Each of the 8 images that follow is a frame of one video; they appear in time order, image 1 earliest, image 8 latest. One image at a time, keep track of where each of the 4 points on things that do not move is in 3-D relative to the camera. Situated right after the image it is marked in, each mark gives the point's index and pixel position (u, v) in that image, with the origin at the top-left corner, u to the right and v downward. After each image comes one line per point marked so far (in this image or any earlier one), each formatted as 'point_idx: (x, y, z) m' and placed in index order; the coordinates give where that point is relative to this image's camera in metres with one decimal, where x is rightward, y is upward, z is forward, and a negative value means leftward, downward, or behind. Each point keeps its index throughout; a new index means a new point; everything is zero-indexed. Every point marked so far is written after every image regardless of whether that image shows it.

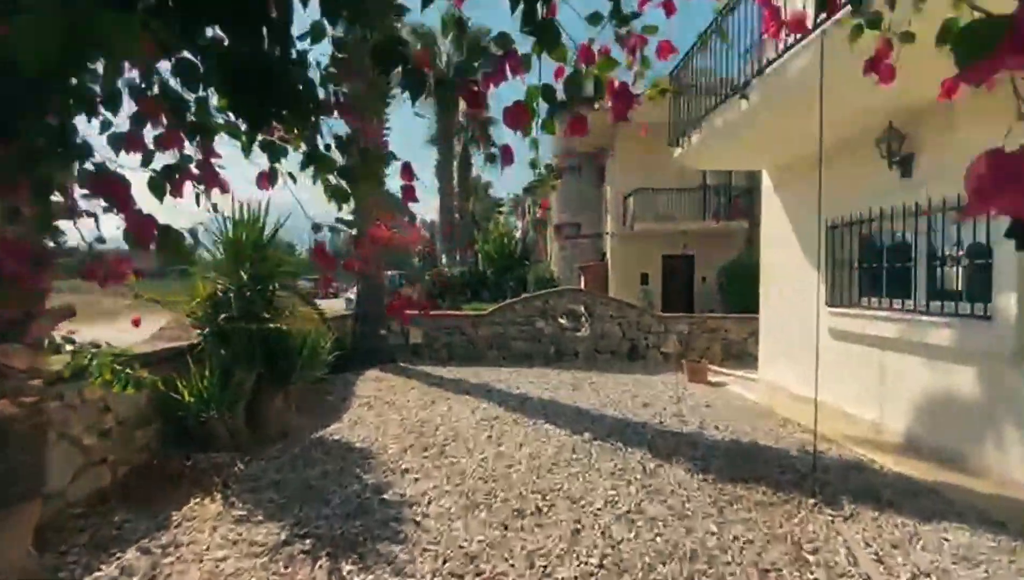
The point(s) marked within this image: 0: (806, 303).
0: (+4.9, -0.2, +8.0) m
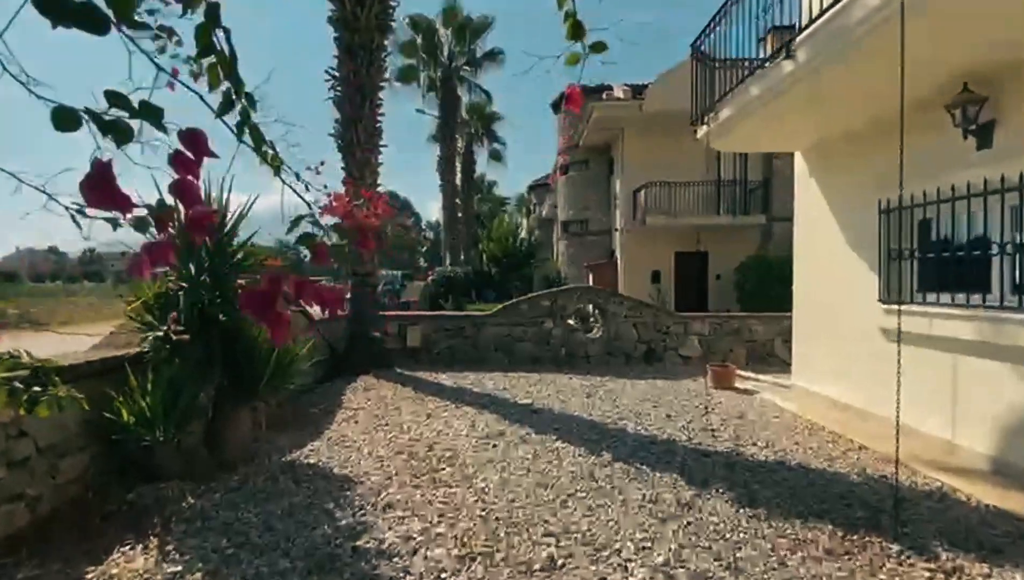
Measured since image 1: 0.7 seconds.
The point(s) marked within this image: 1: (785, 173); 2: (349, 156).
0: (+4.9, -0.2, +7.0) m
1: (+11.2, +4.8, +19.8) m
2: (-3.3, +2.7, +9.7) m
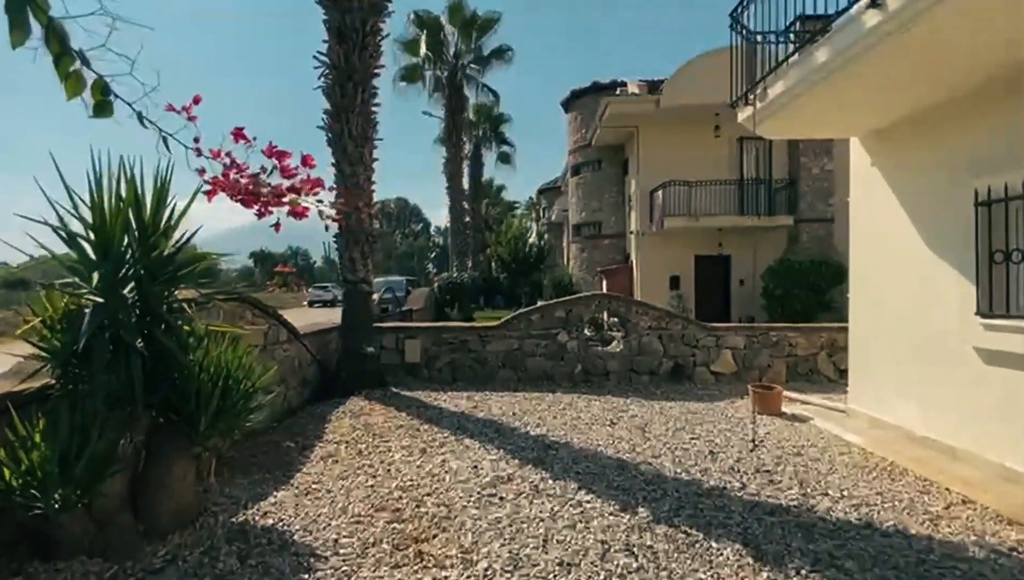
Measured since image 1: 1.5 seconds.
0: (+5.1, -0.3, +5.8) m
1: (+11.6, +4.5, +18.6) m
2: (-3.1, +2.5, +8.7) m
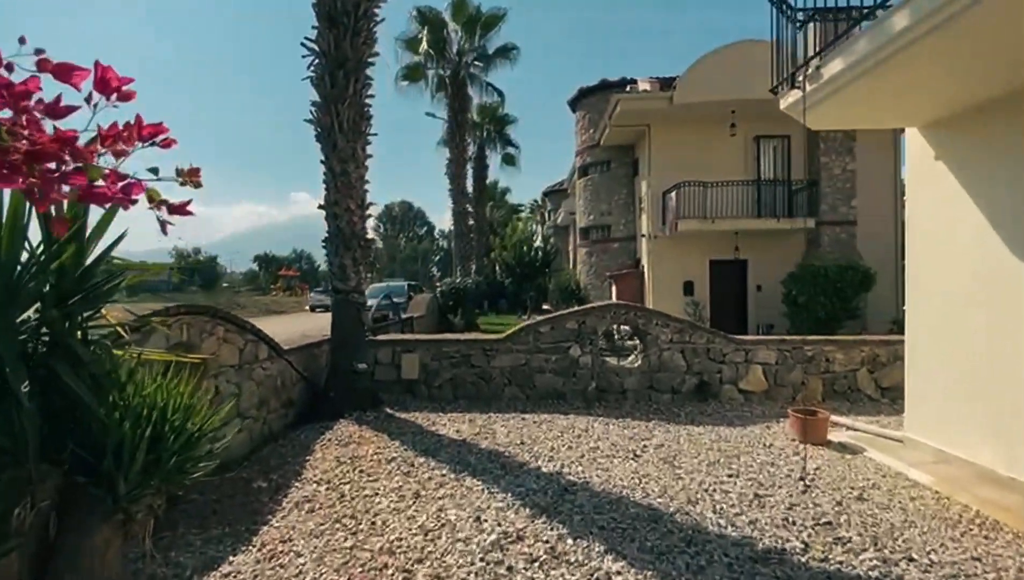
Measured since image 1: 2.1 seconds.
0: (+5.1, -0.4, +4.9) m
1: (+11.8, +4.3, +17.6) m
2: (-3.0, +2.4, +7.9) m
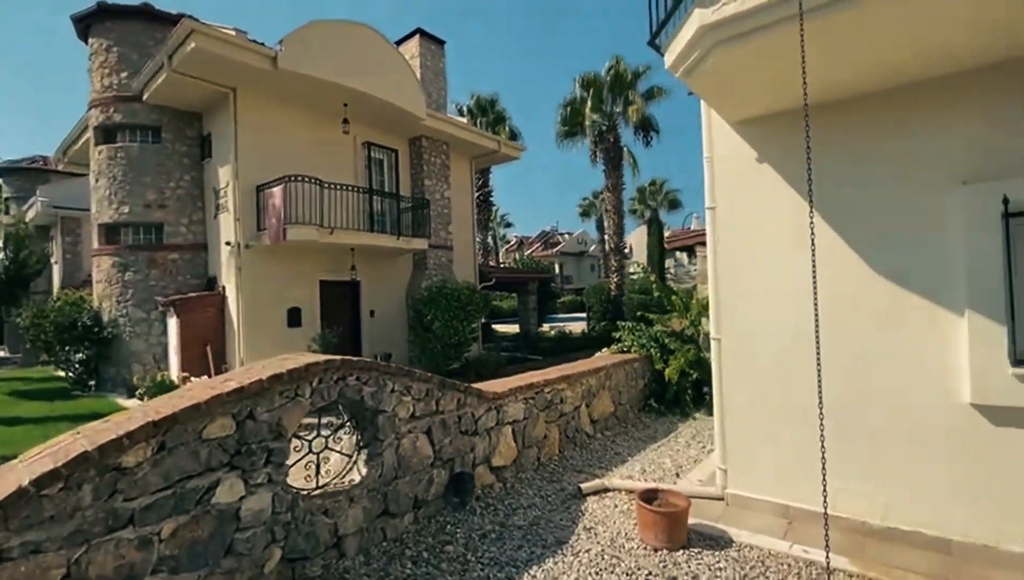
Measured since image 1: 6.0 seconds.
0: (+3.3, -0.6, +4.4) m
1: (-2.7, +3.5, +17.6) m
2: (-4.2, +2.0, 0.0) m
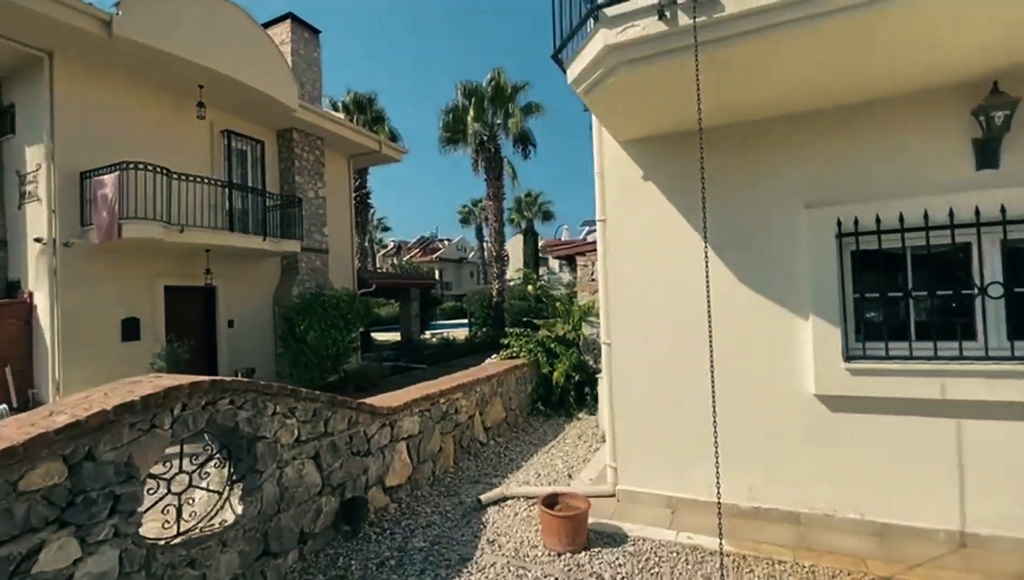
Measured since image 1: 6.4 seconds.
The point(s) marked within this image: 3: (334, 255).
0: (+2.4, -0.7, +5.0) m
1: (-6.8, +3.2, +16.3) m
2: (-3.8, +2.0, -1.1) m
3: (-6.5, +1.3, +17.7) m
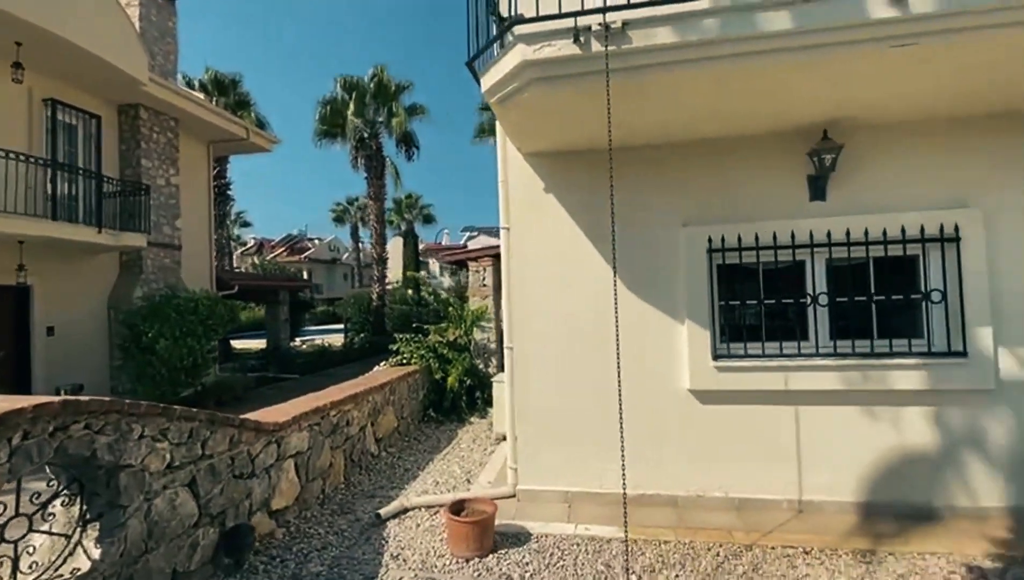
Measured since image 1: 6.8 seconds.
0: (+1.3, -0.8, +5.5) m
1: (-10.3, +3.2, +14.2) m
2: (-3.1, +2.1, -2.0) m
3: (-10.4, +1.2, +15.6) m
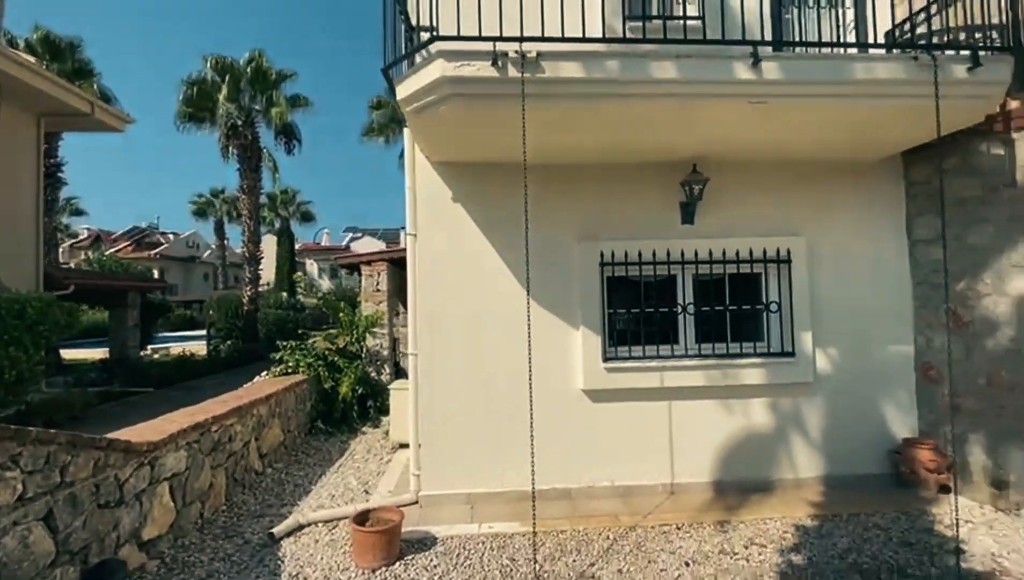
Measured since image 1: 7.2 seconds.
0: (+0.2, -0.9, +5.8) m
1: (-13.1, +3.2, +11.7) m
2: (-2.3, +2.1, -2.4) m
3: (-13.5, +1.3, +13.0) m
